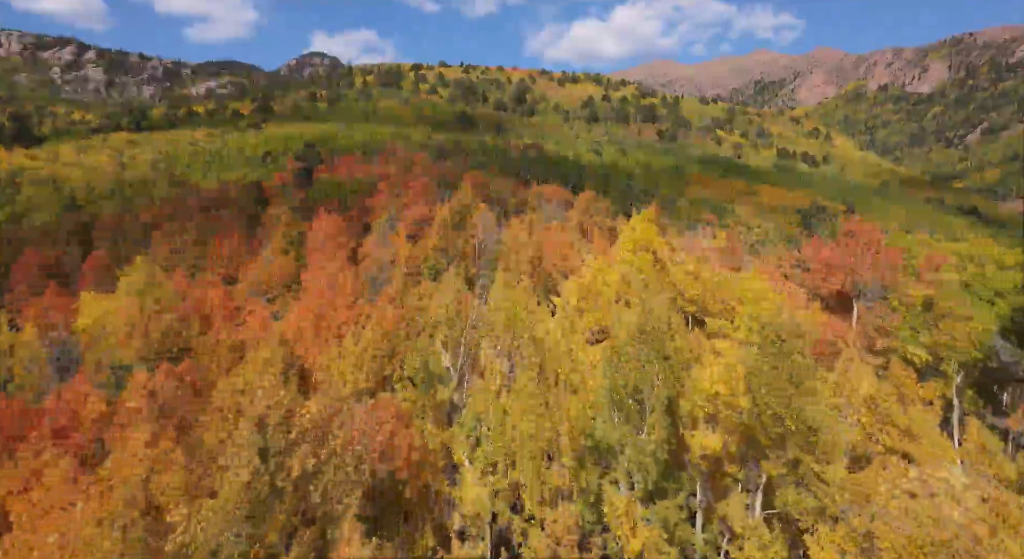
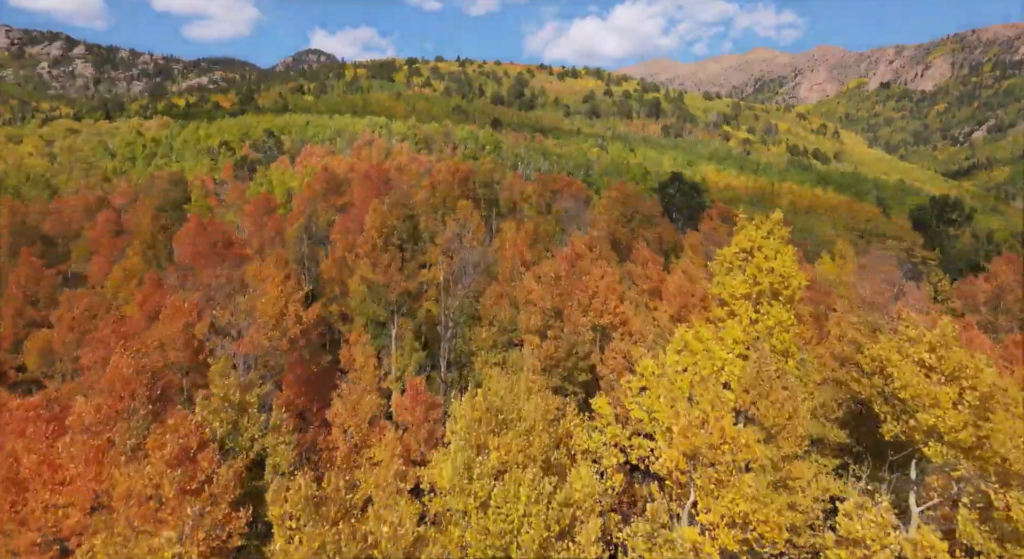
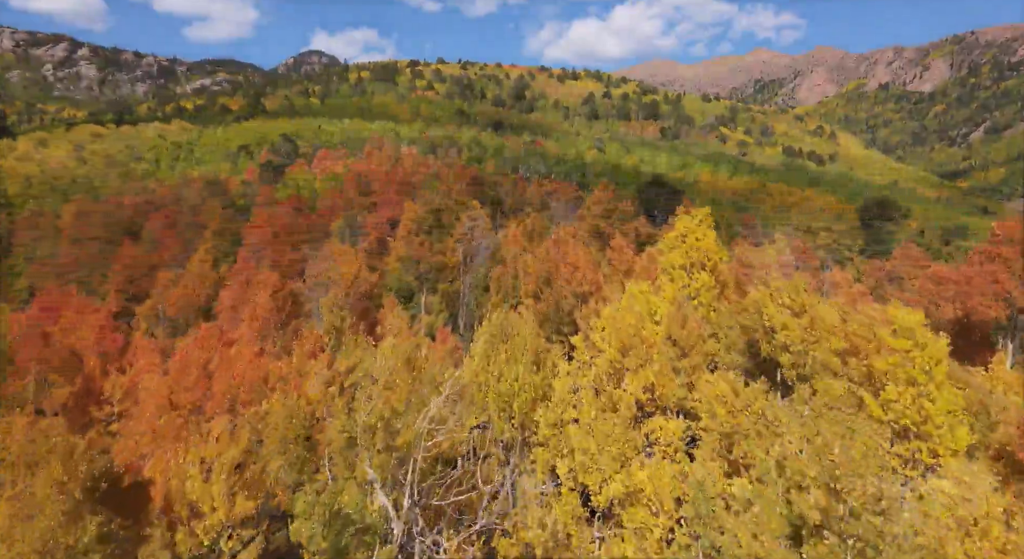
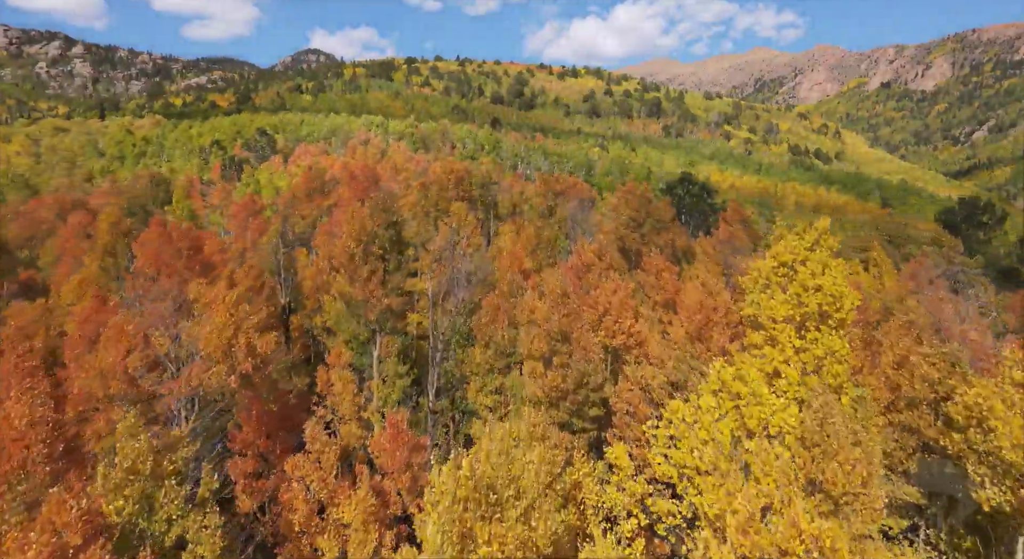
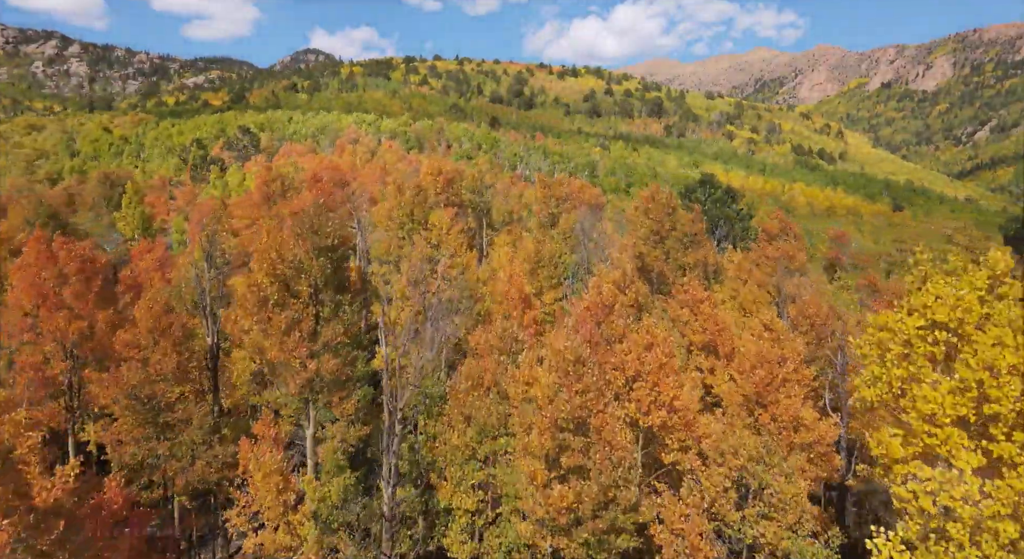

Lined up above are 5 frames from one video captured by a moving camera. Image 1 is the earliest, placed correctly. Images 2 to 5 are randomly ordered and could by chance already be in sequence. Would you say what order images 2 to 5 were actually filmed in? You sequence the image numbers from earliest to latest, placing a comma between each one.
3, 2, 4, 5
